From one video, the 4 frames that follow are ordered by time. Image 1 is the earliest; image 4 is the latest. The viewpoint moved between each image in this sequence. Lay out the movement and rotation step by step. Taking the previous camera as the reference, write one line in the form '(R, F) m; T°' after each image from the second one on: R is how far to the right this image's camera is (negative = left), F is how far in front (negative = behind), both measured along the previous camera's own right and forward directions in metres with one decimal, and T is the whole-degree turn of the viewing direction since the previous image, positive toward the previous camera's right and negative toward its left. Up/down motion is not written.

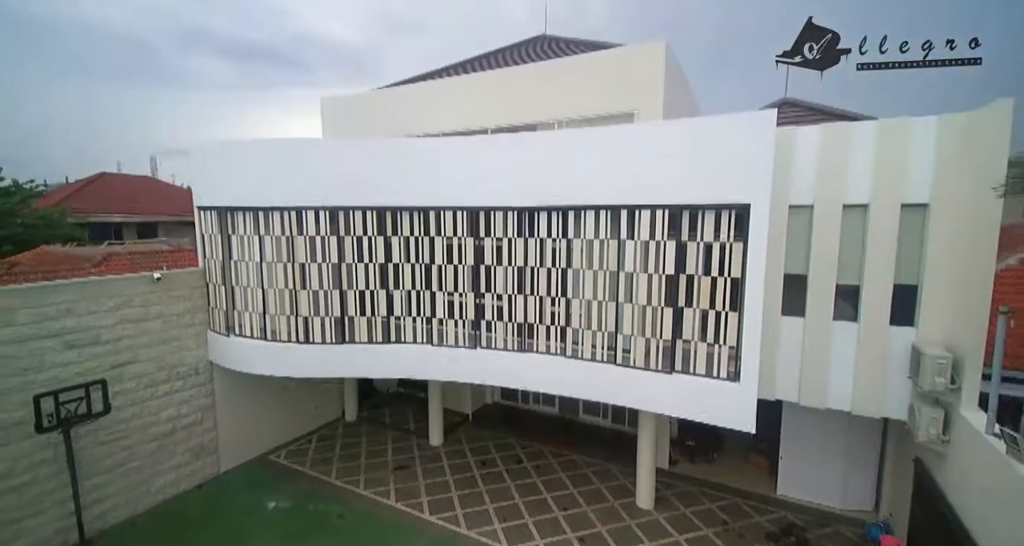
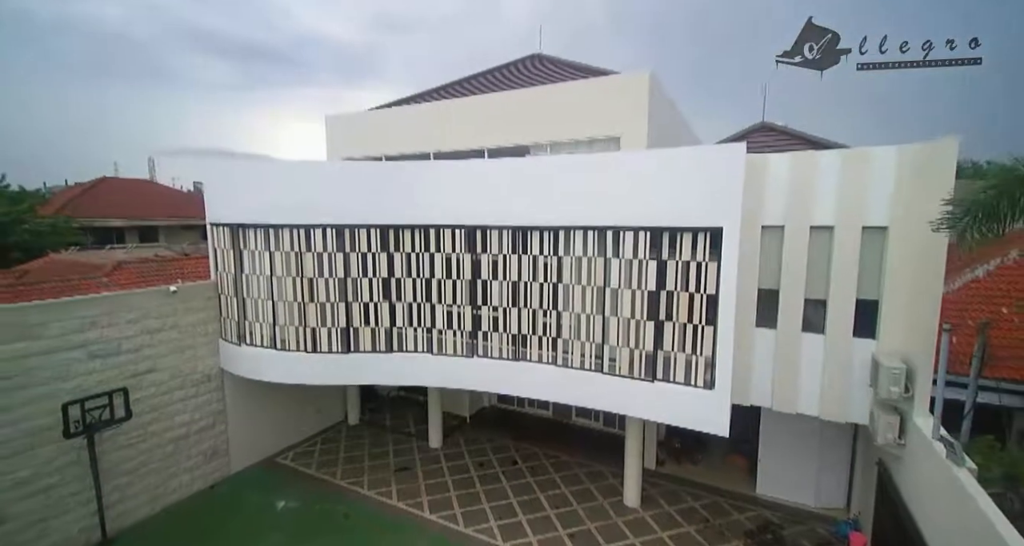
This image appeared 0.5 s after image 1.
(+0.1, -0.6) m; 0°
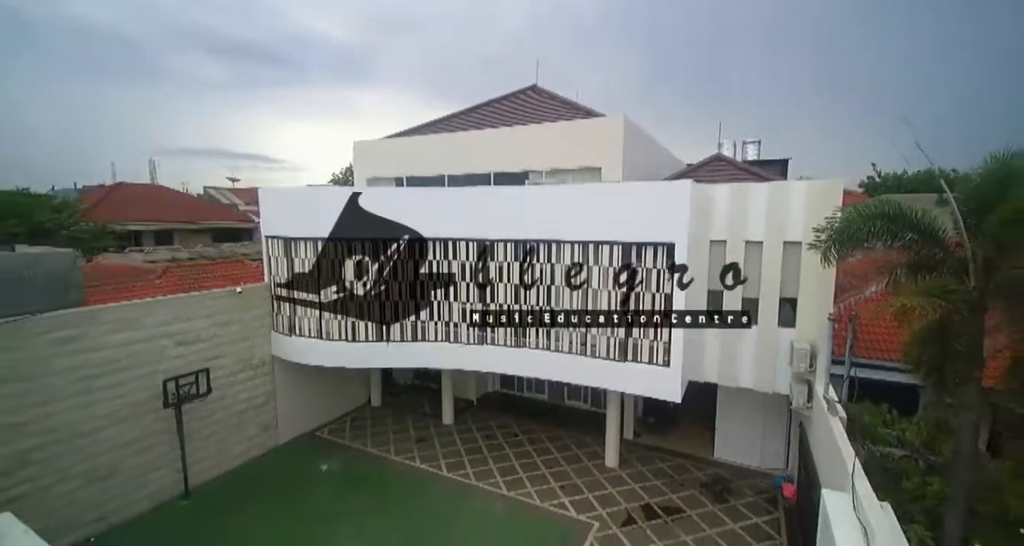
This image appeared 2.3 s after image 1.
(-0.1, -2.2) m; 0°
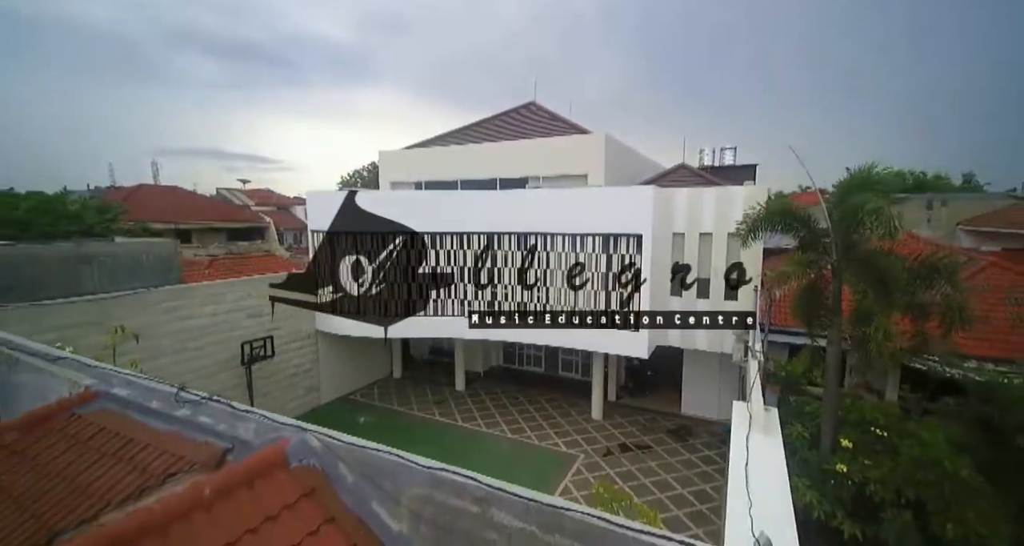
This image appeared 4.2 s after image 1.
(-0.1, -2.7) m; 0°
